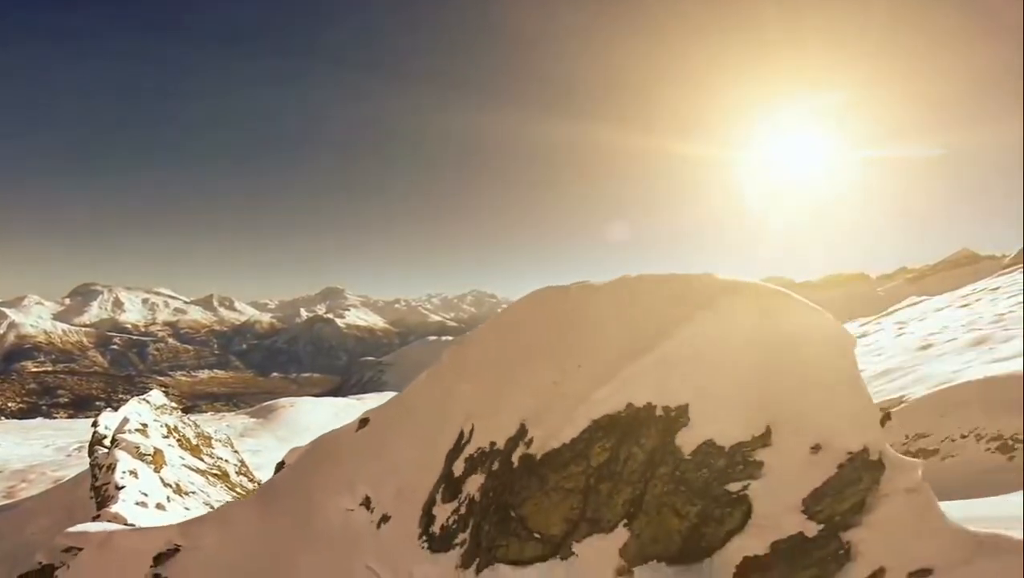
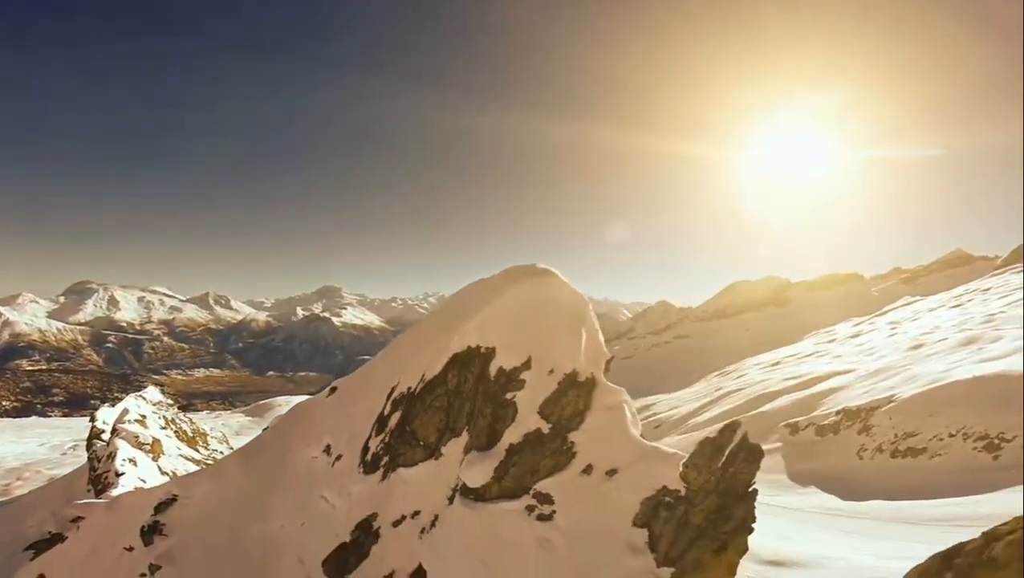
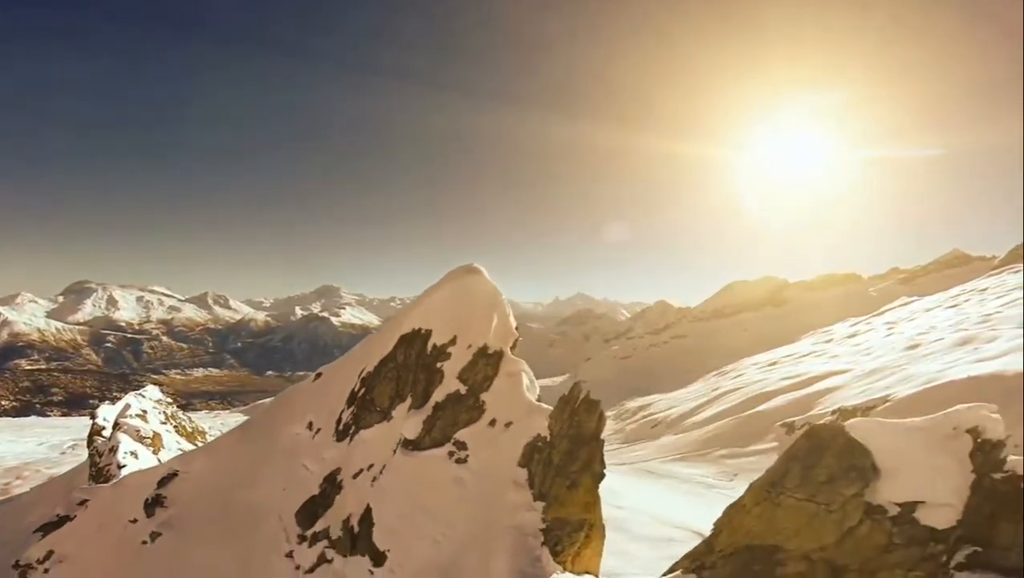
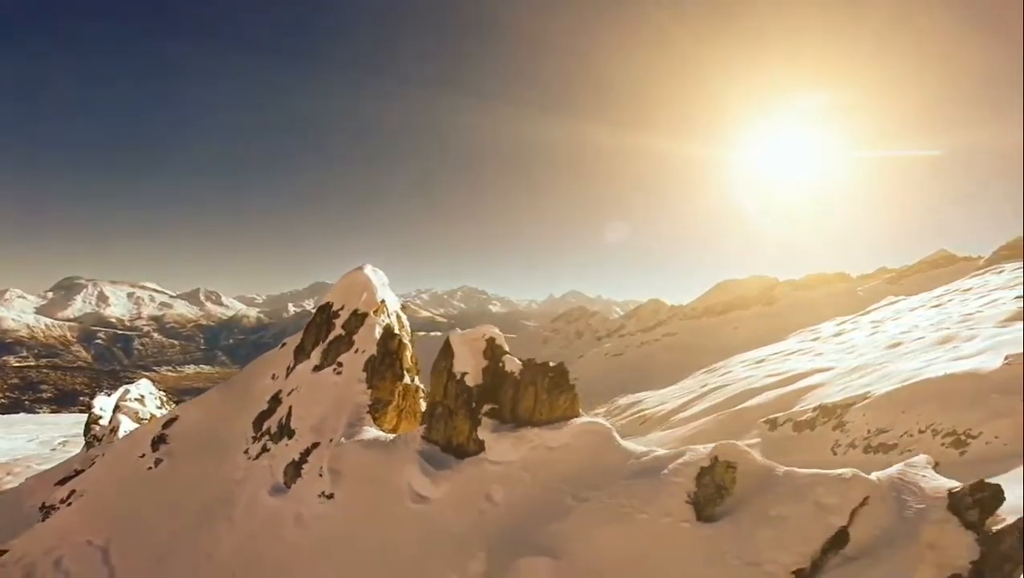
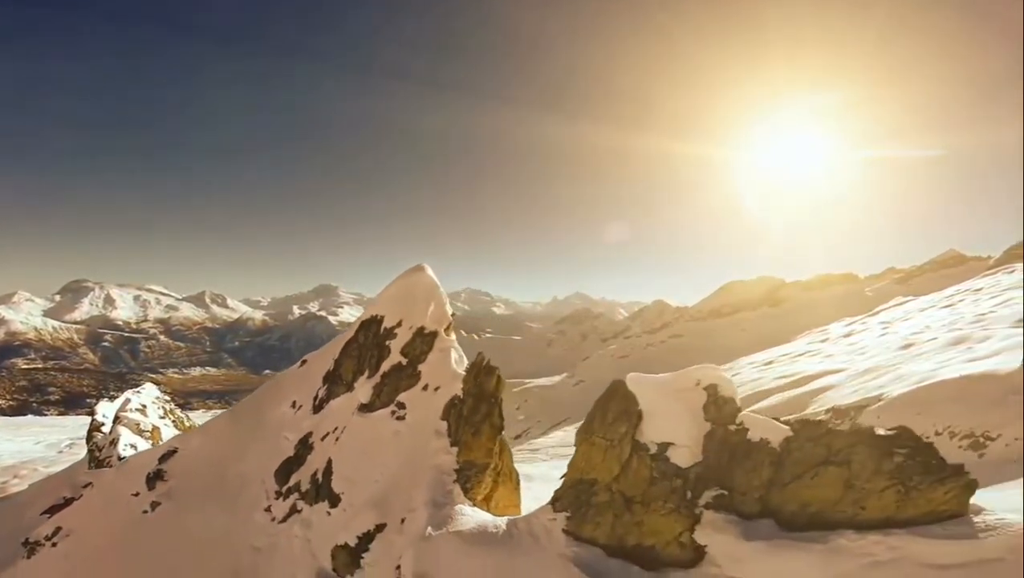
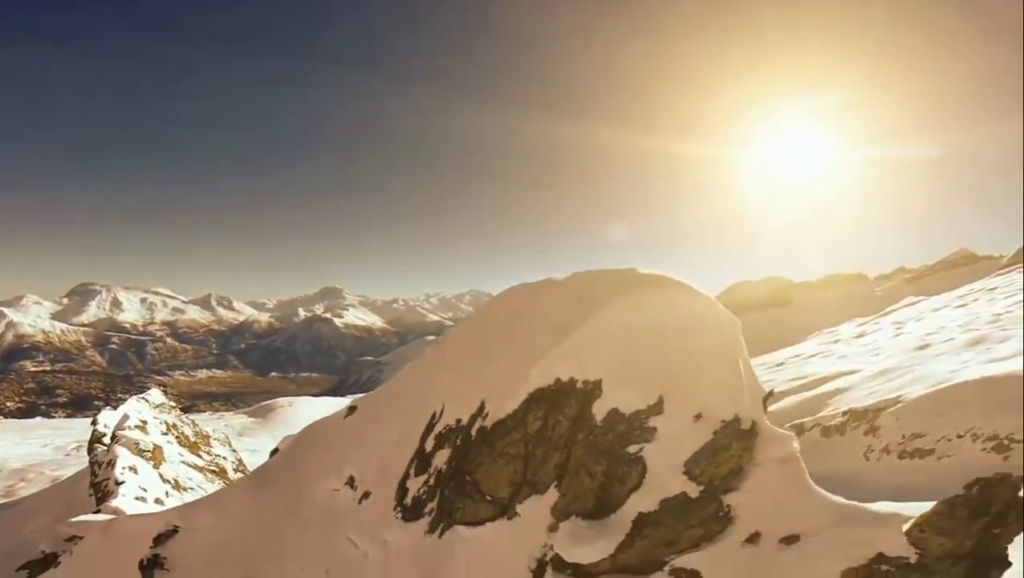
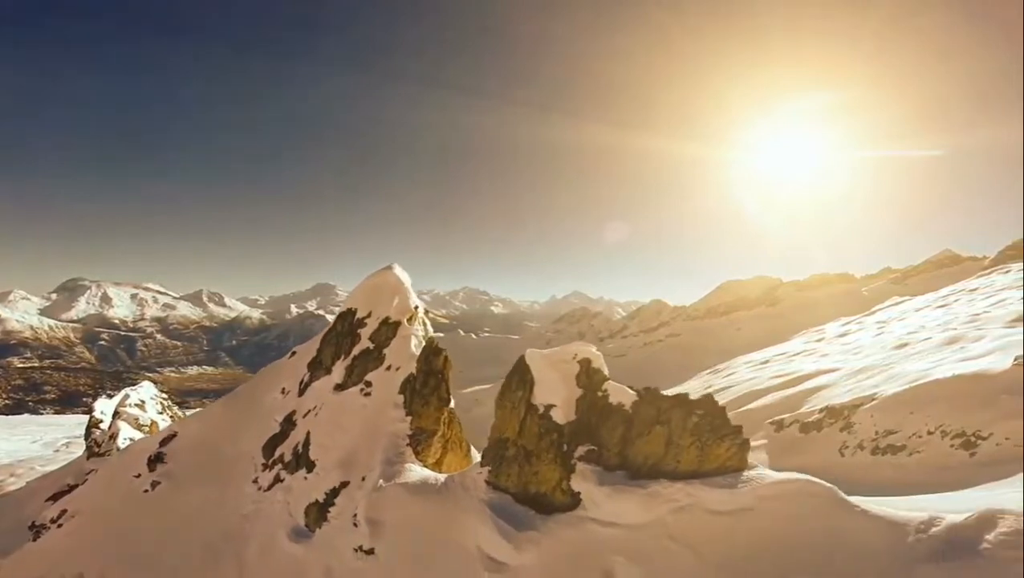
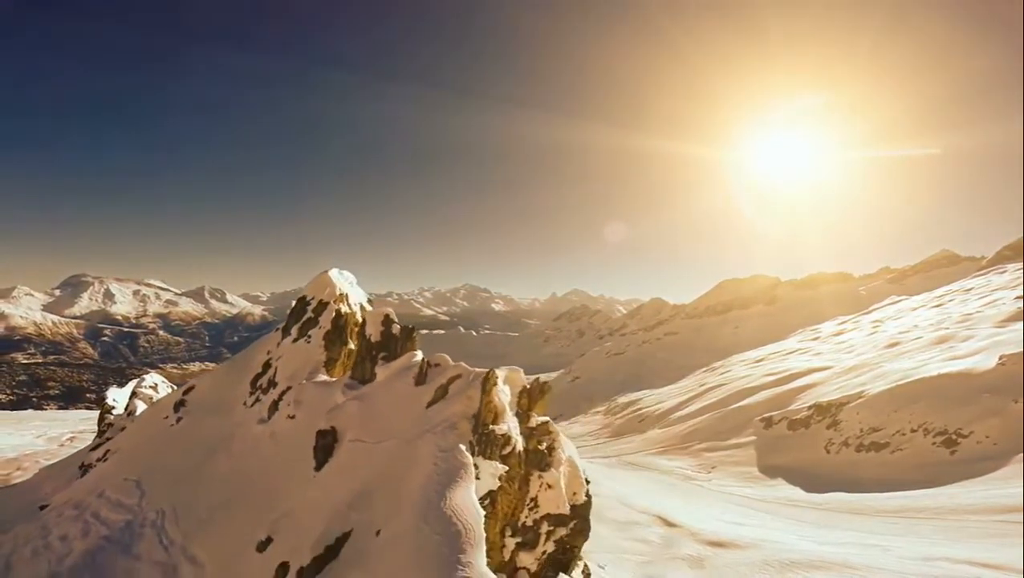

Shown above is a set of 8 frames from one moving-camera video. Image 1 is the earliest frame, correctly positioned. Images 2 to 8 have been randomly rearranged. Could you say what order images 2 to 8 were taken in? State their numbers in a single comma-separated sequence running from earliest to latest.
6, 2, 3, 5, 7, 4, 8
